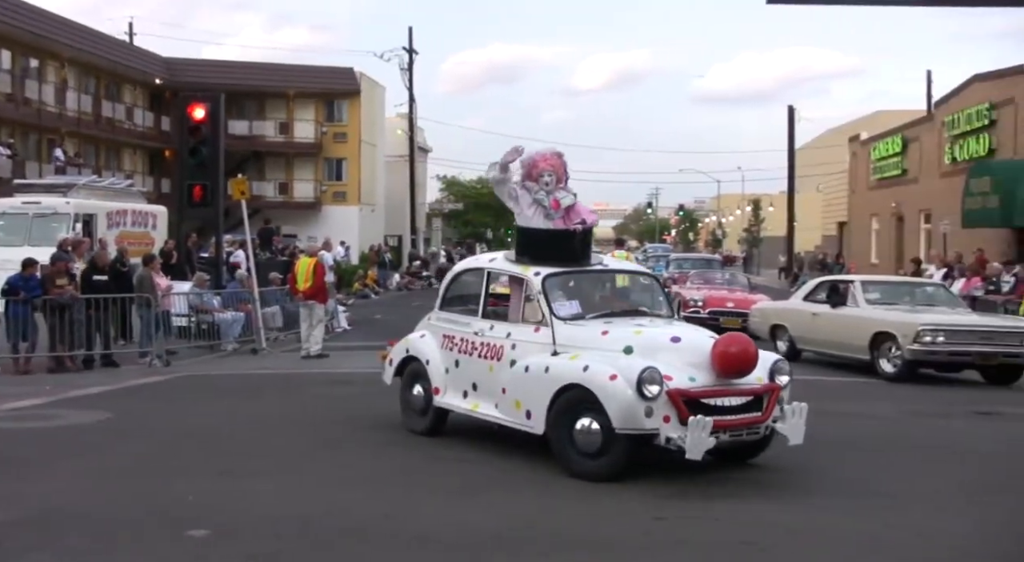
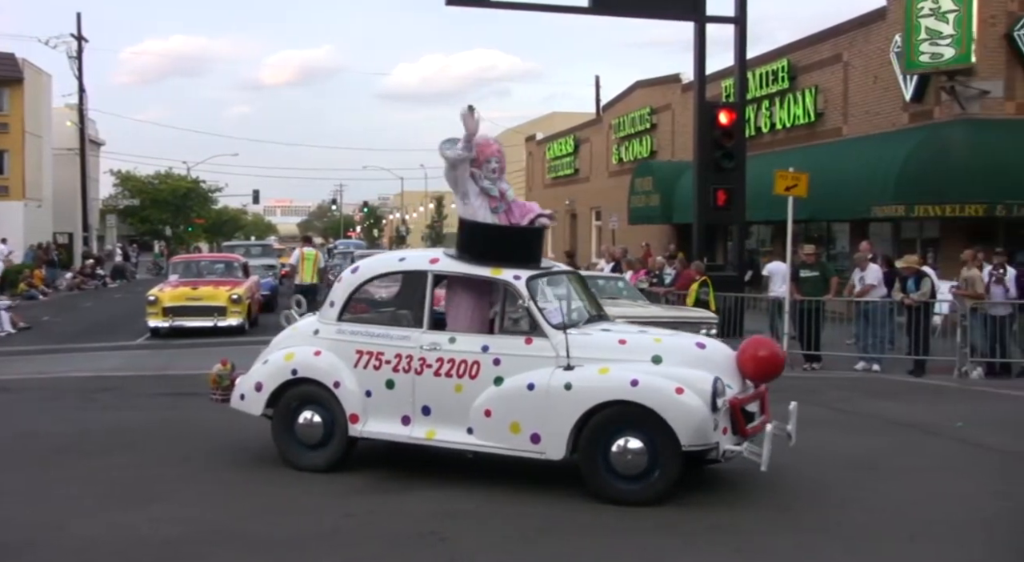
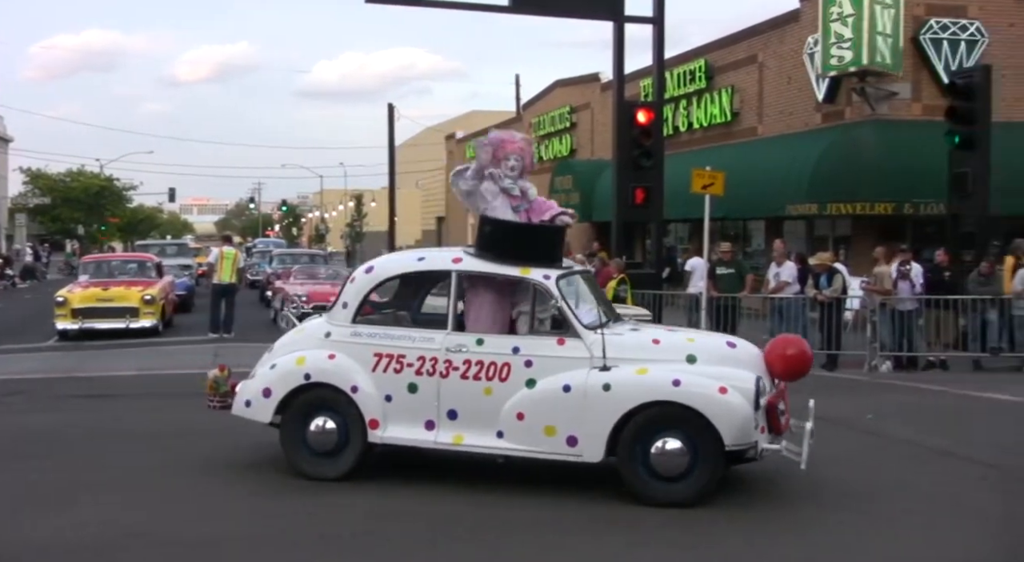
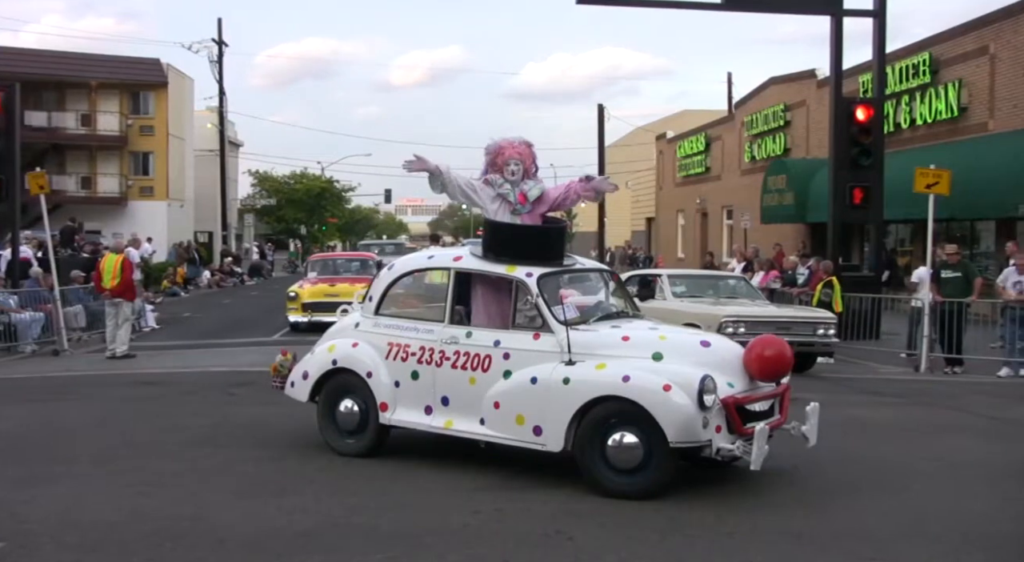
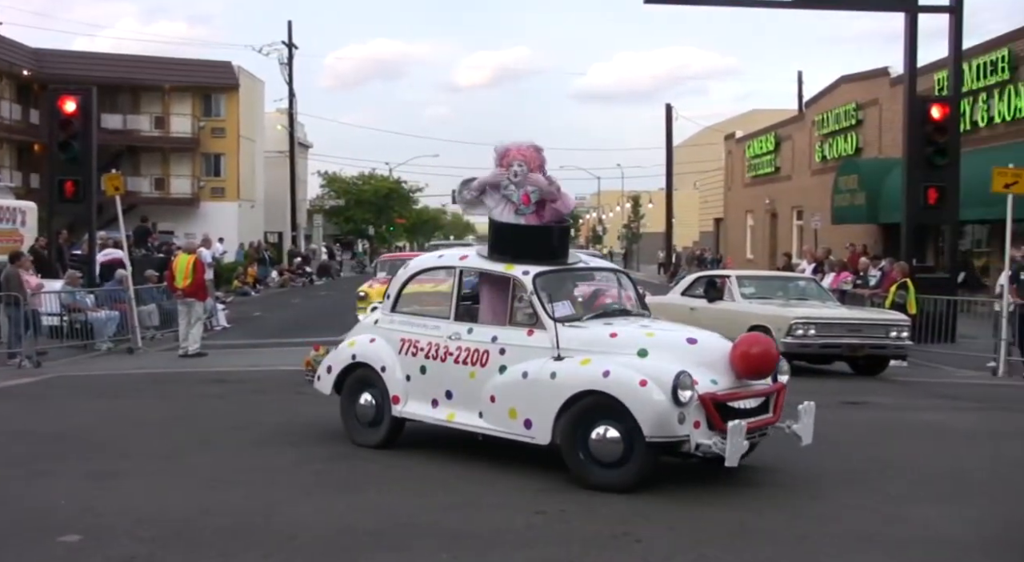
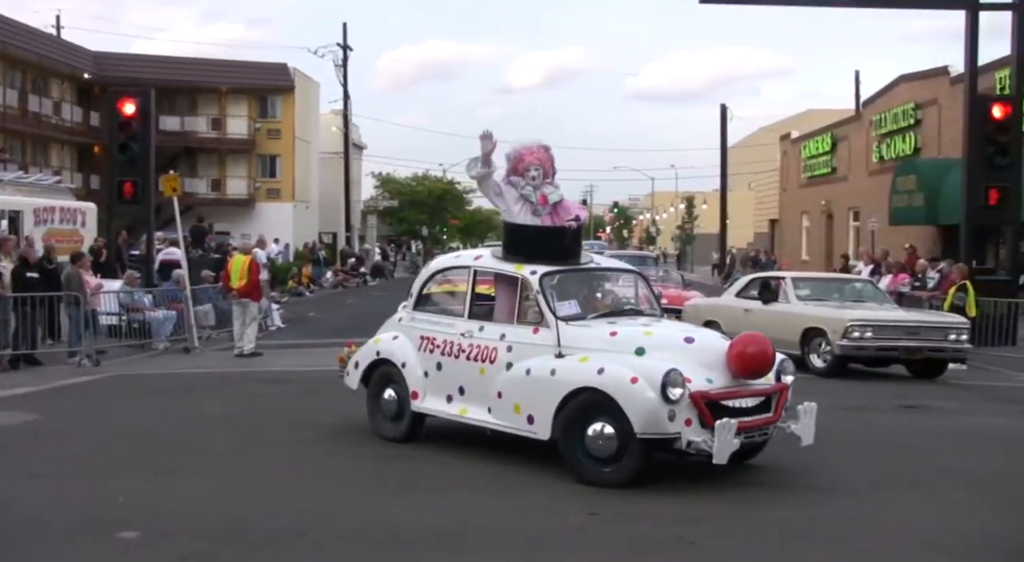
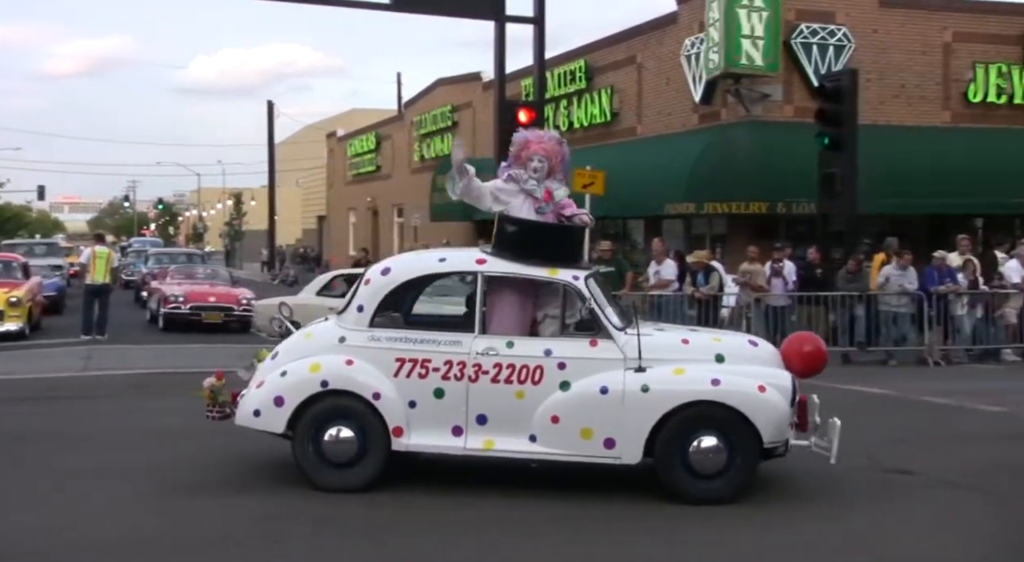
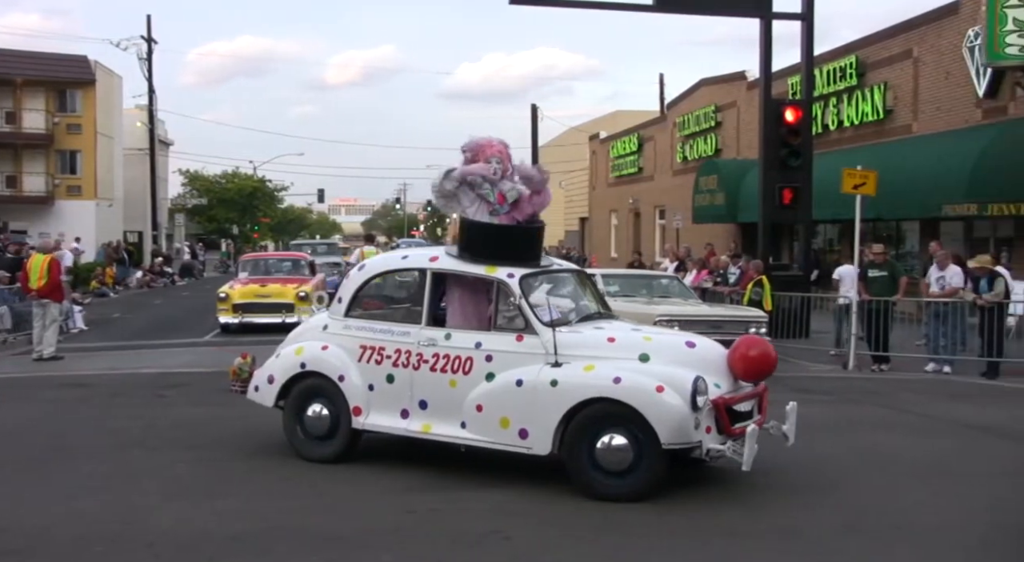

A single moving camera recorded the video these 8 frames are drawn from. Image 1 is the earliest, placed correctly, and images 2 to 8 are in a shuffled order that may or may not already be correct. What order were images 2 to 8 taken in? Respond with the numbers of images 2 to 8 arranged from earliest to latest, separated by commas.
6, 5, 4, 8, 2, 3, 7
